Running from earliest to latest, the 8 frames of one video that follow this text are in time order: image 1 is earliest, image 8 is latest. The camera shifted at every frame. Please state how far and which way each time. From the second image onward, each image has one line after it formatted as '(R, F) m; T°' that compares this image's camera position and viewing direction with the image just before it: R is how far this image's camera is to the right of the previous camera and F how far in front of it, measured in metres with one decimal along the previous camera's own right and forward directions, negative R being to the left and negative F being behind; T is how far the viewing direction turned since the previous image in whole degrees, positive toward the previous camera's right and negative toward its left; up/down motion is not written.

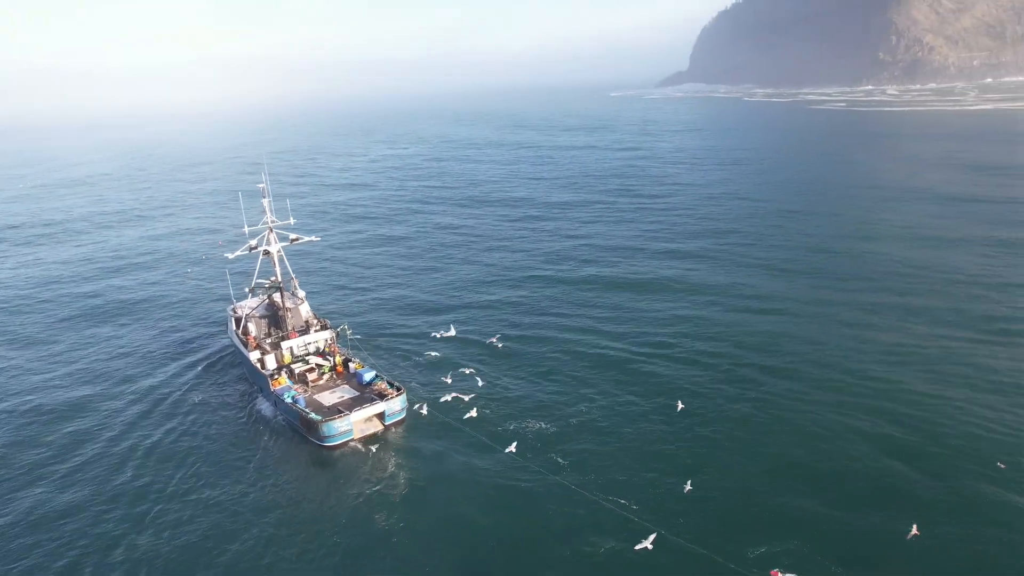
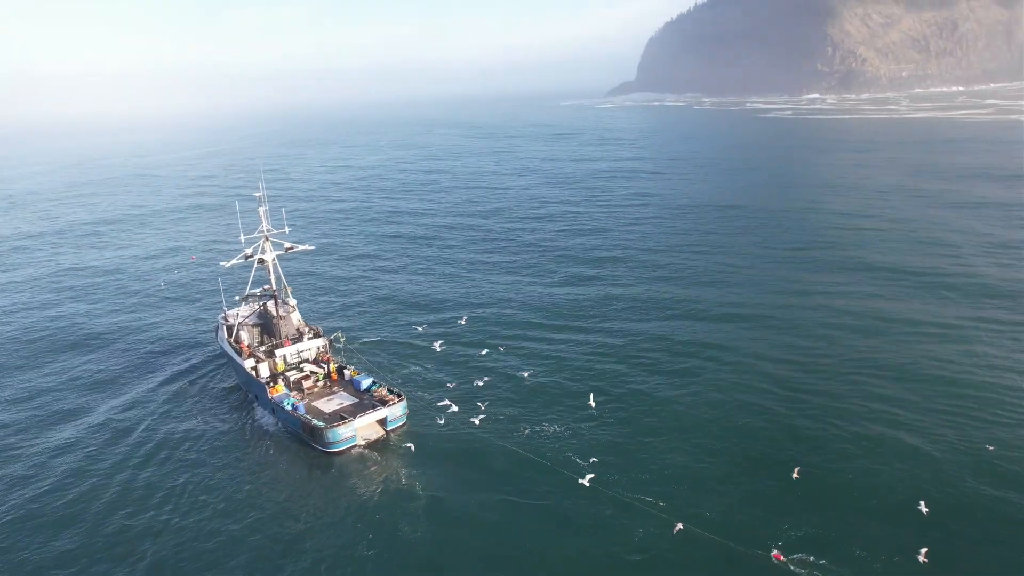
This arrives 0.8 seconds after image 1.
(-2.1, -1.4) m; +4°
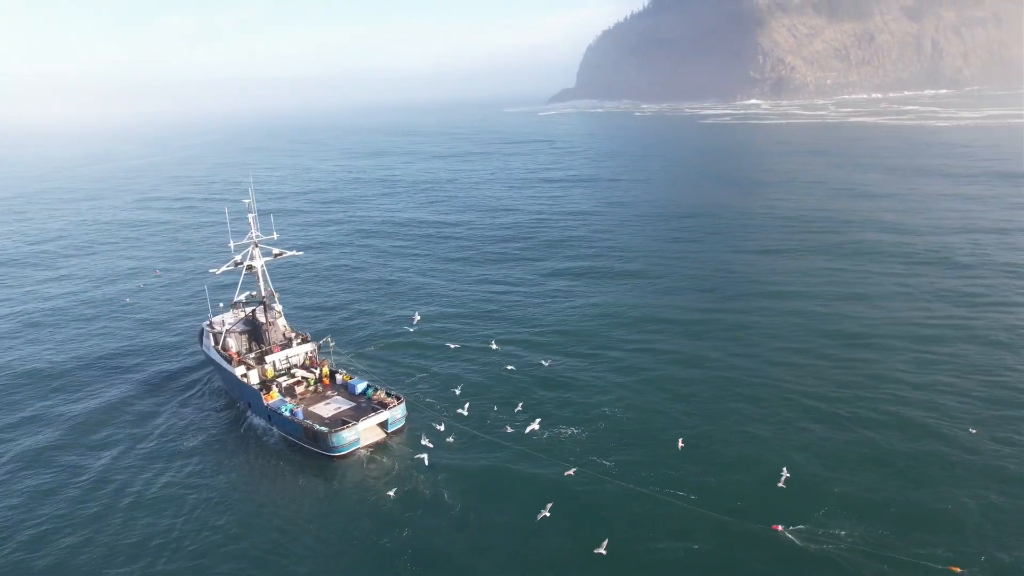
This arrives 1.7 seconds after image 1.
(-2.6, -0.8) m; +4°
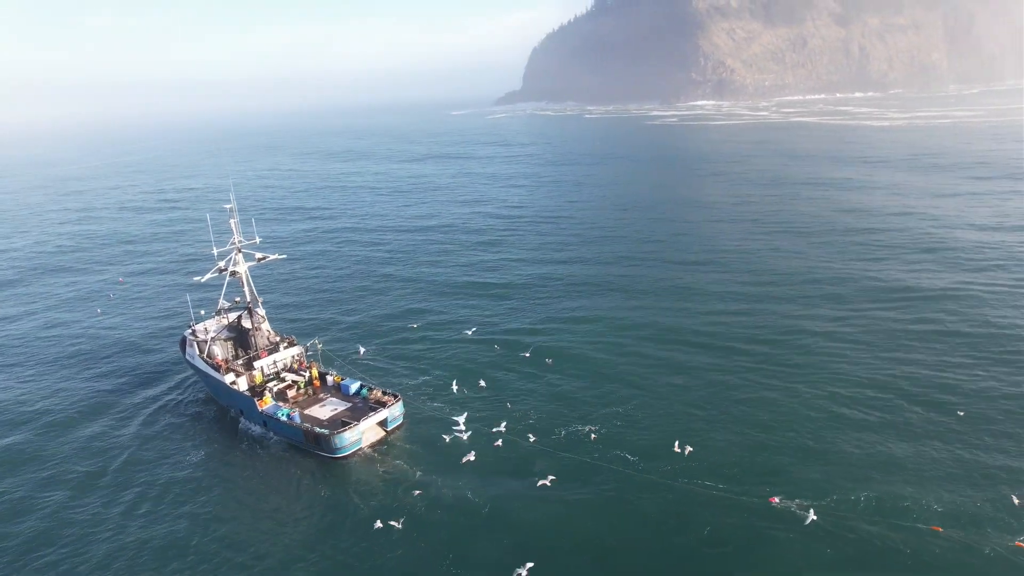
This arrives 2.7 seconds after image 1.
(-2.2, -0.5) m; +4°
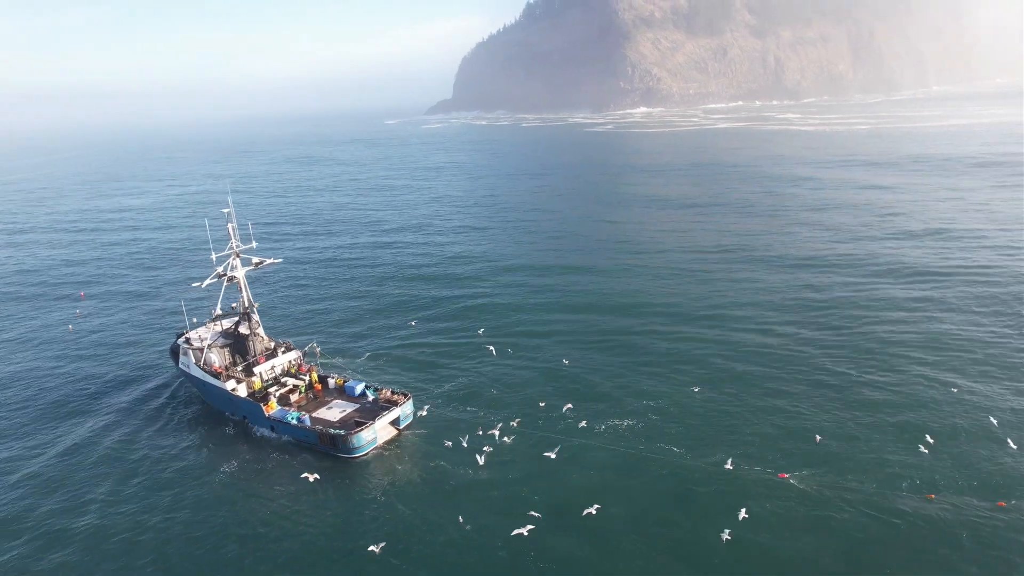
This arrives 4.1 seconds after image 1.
(-3.4, -1.0) m; +5°
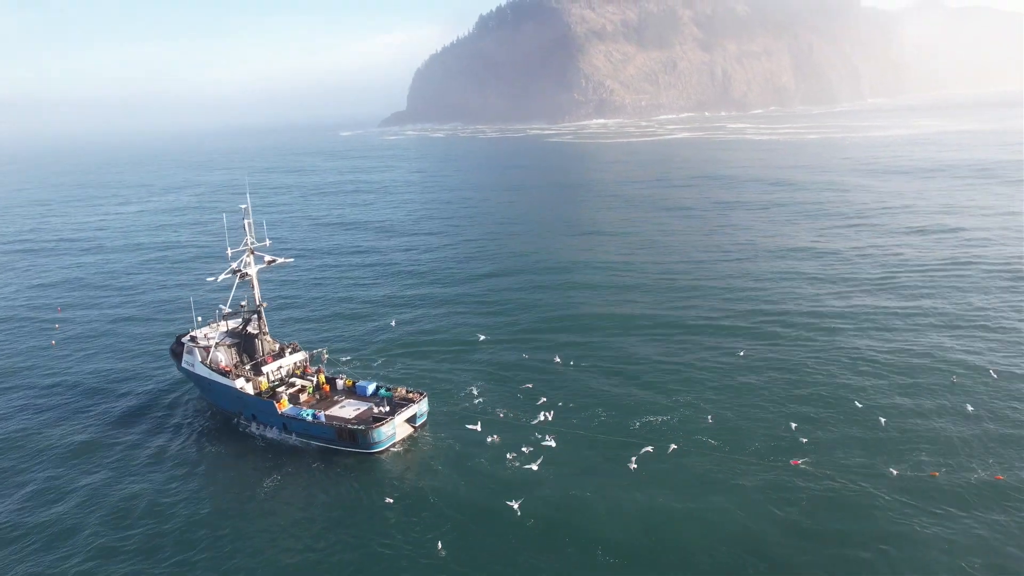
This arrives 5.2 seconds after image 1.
(-2.8, -0.8) m; +3°
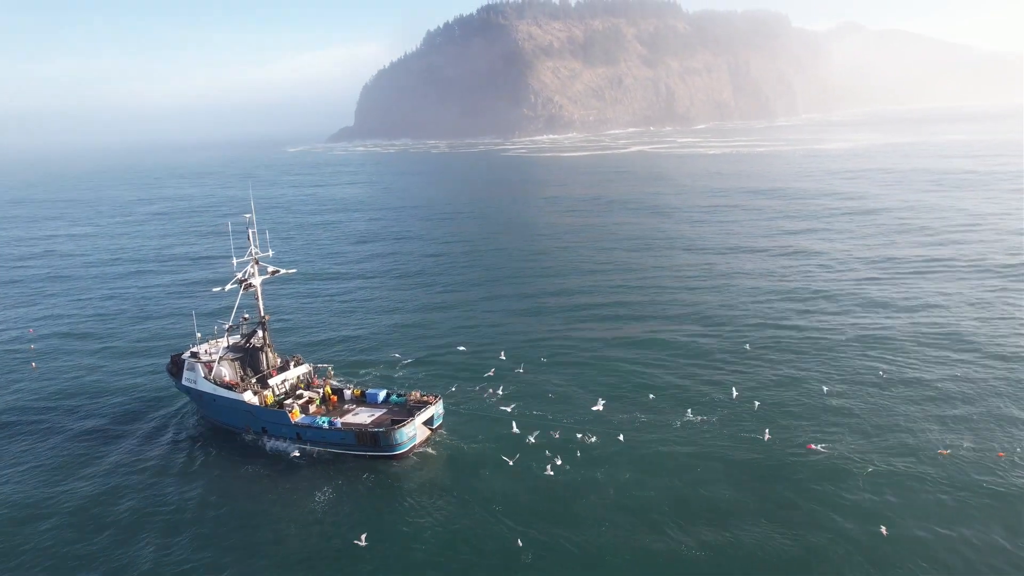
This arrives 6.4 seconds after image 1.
(-3.3, -0.3) m; +4°
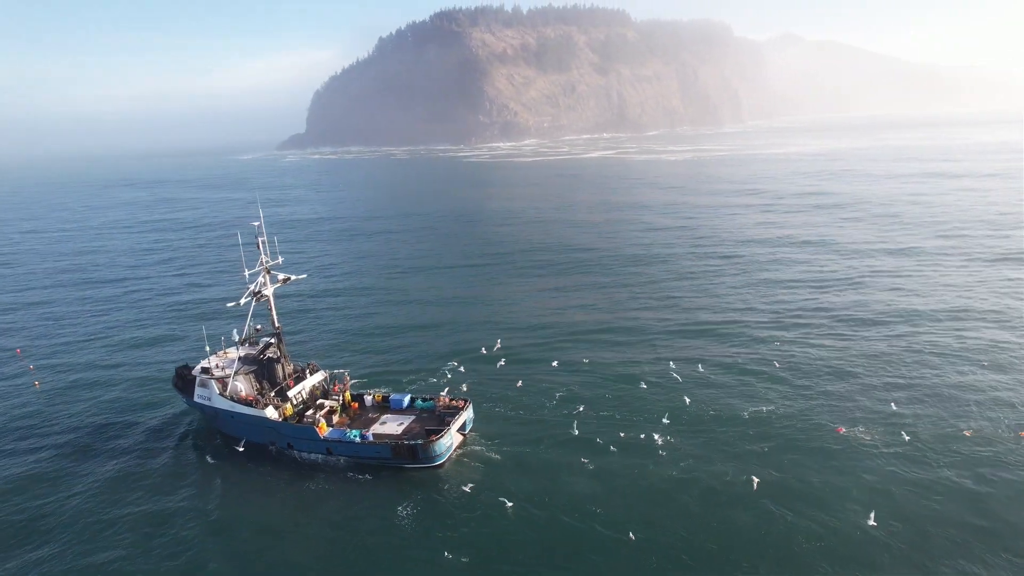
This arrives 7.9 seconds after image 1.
(-4.2, +1.1) m; +3°
